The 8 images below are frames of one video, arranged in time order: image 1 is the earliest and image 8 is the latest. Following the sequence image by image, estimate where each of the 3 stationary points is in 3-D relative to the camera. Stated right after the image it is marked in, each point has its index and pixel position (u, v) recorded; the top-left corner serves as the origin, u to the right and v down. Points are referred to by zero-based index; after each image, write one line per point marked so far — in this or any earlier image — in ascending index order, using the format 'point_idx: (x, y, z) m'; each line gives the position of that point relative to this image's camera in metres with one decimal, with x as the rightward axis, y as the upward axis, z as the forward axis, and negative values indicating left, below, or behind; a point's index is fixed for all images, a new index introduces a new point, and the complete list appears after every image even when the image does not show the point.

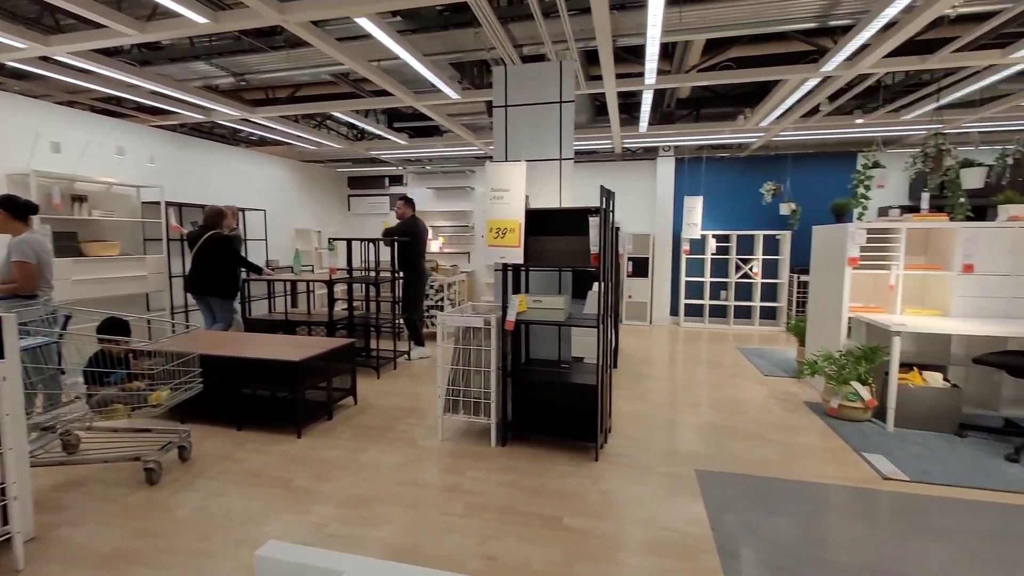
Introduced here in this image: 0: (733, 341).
0: (+3.2, -0.8, +7.0) m
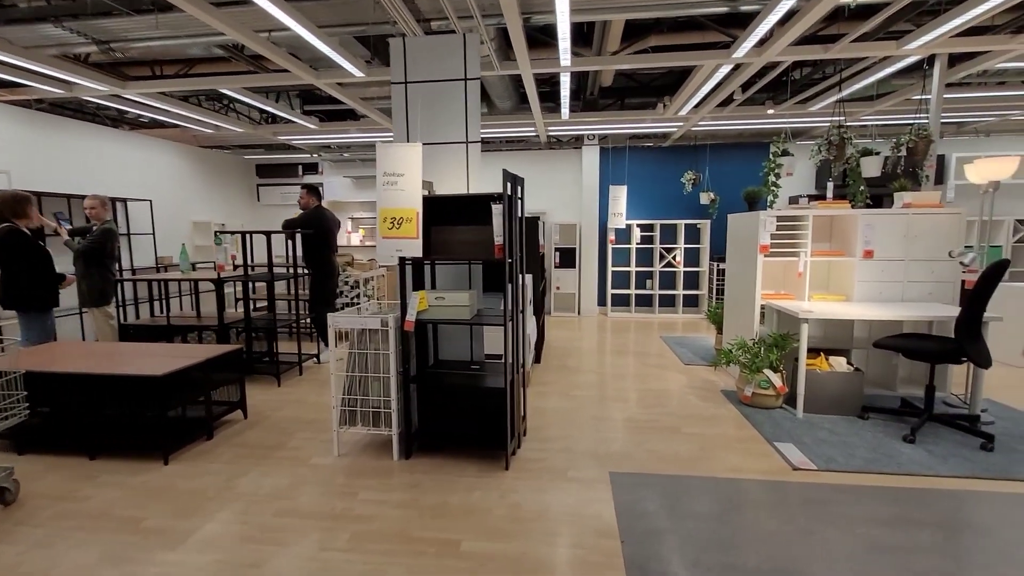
0: (+2.1, -0.6, +7.1) m
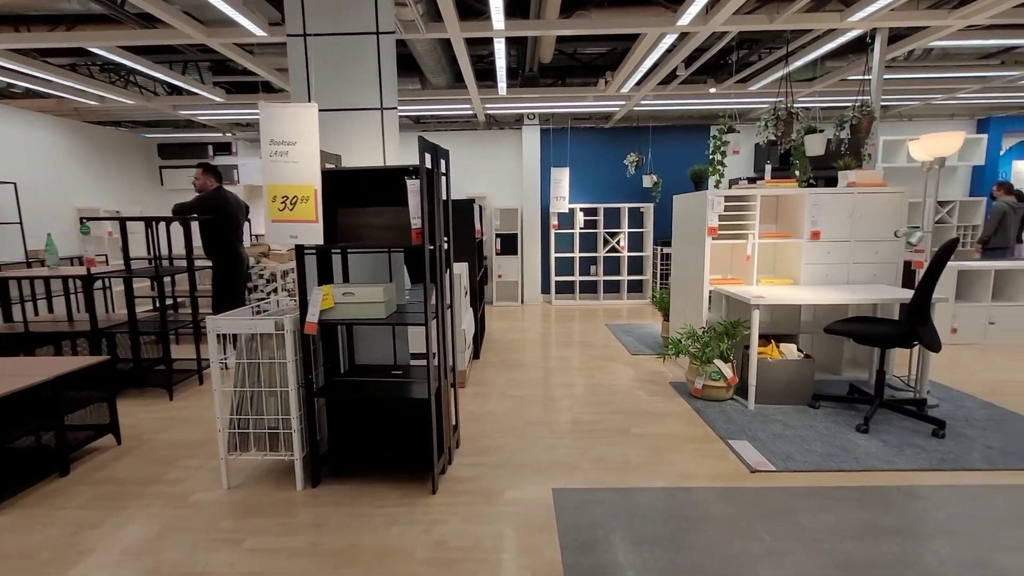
0: (+1.3, -0.4, +6.8) m
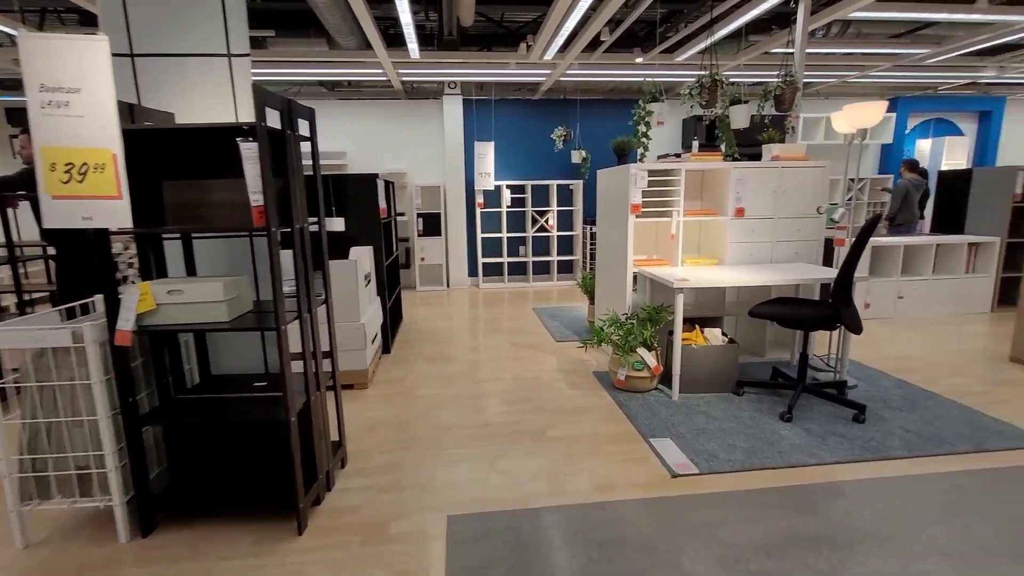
0: (+0.3, -0.2, +6.5) m
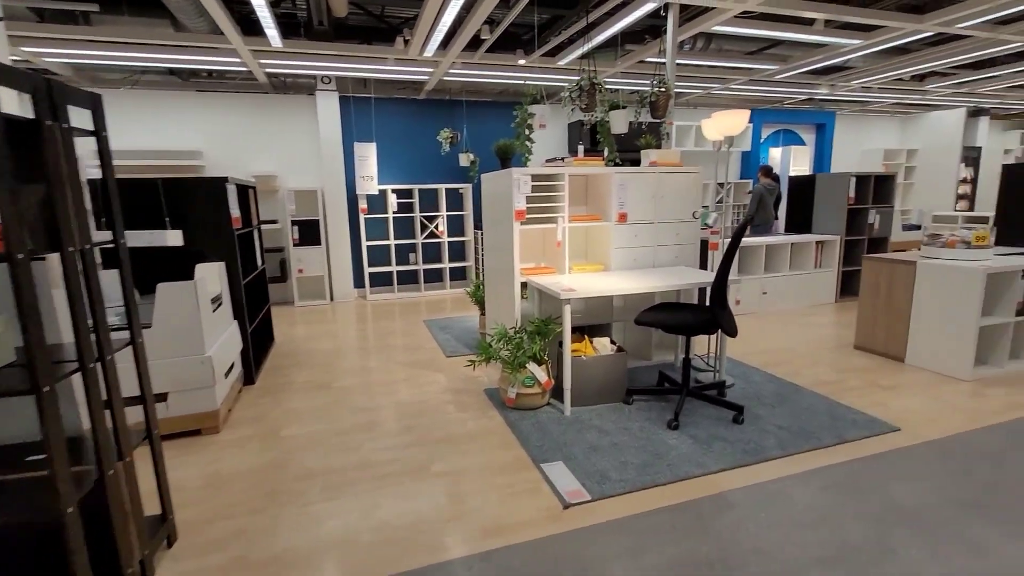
0: (-1.1, -0.3, +6.2) m
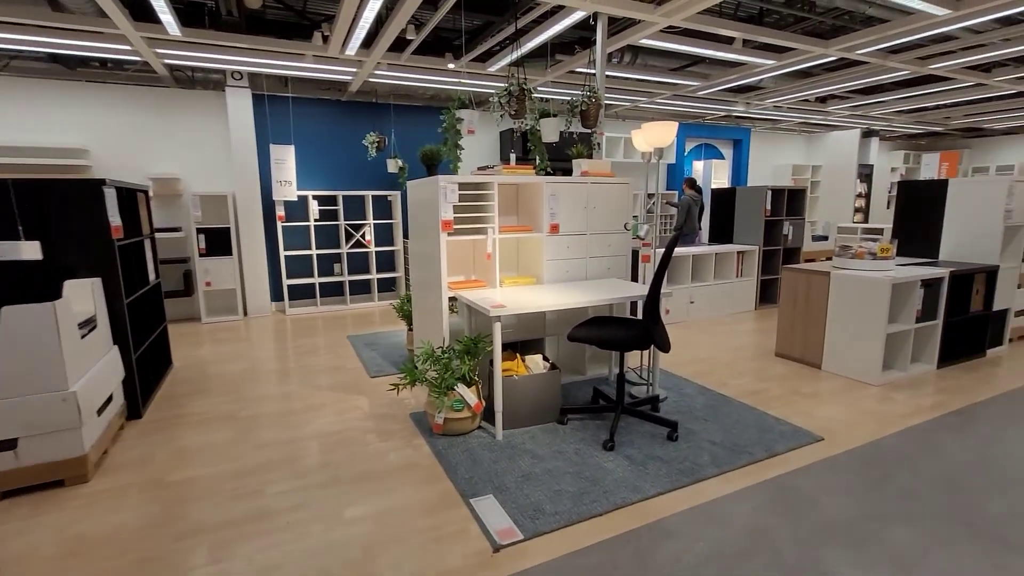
0: (-1.9, -0.5, +5.8) m
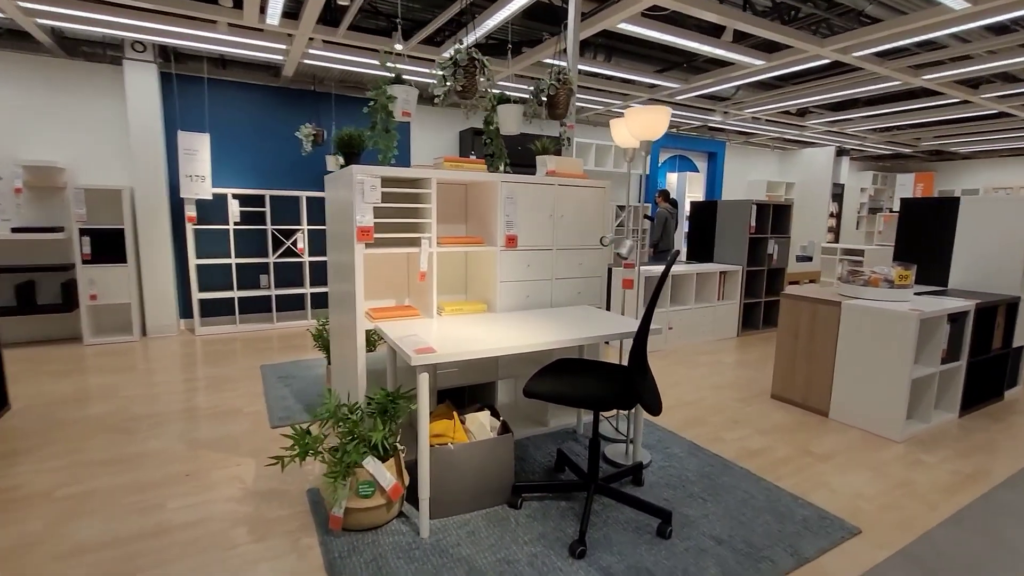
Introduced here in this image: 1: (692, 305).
0: (-2.4, -0.6, +4.8) m
1: (+1.9, -0.2, +5.1) m
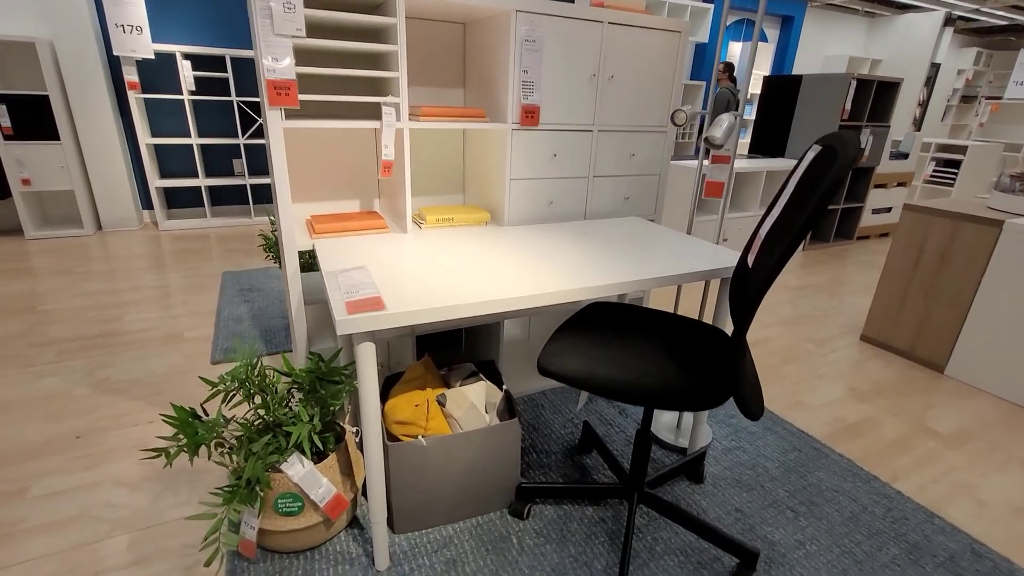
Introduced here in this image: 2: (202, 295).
0: (-2.3, +0.3, +4.1) m
1: (+2.1, +0.7, +4.1) m
2: (-2.0, 0.0, +3.2) m
